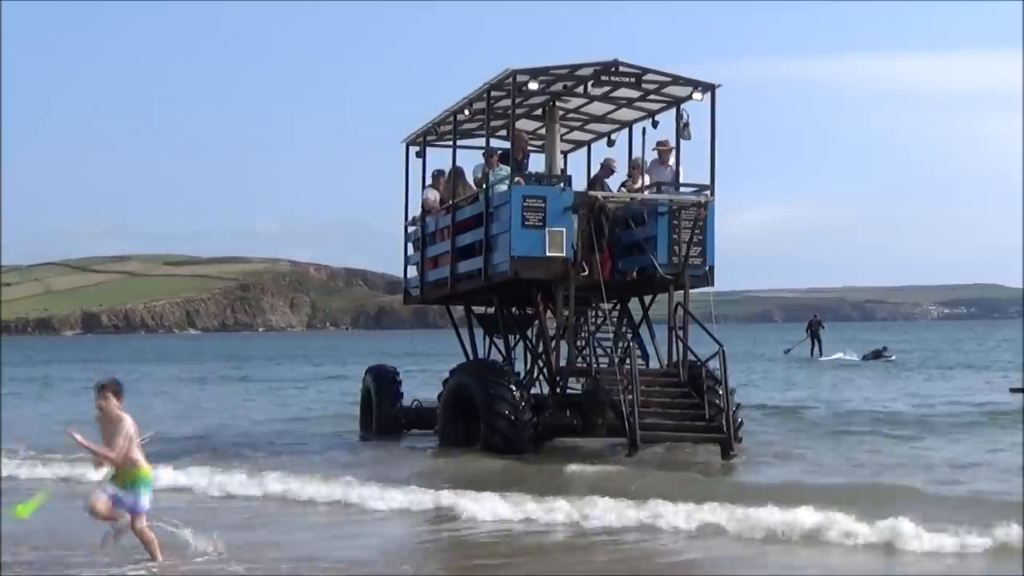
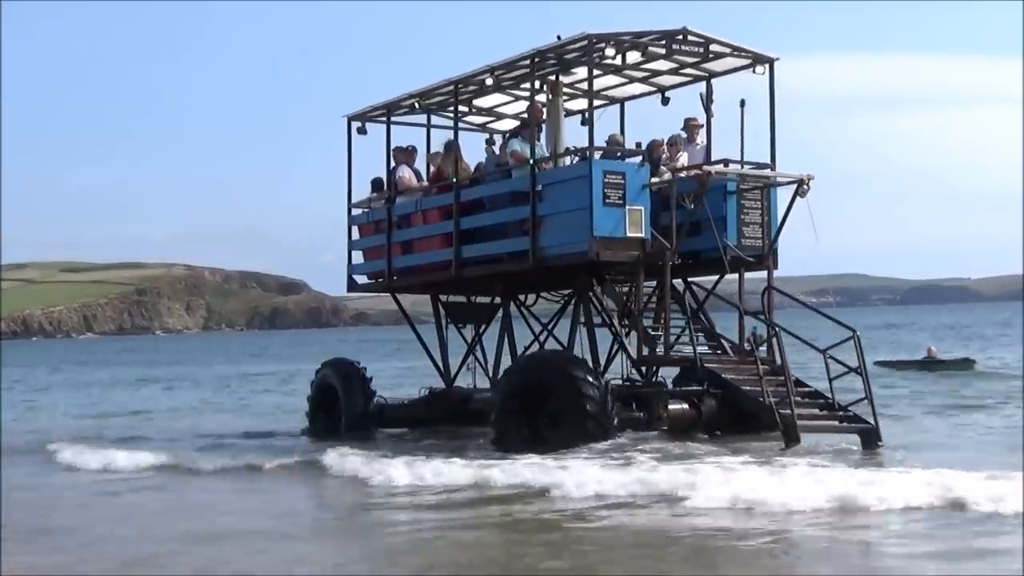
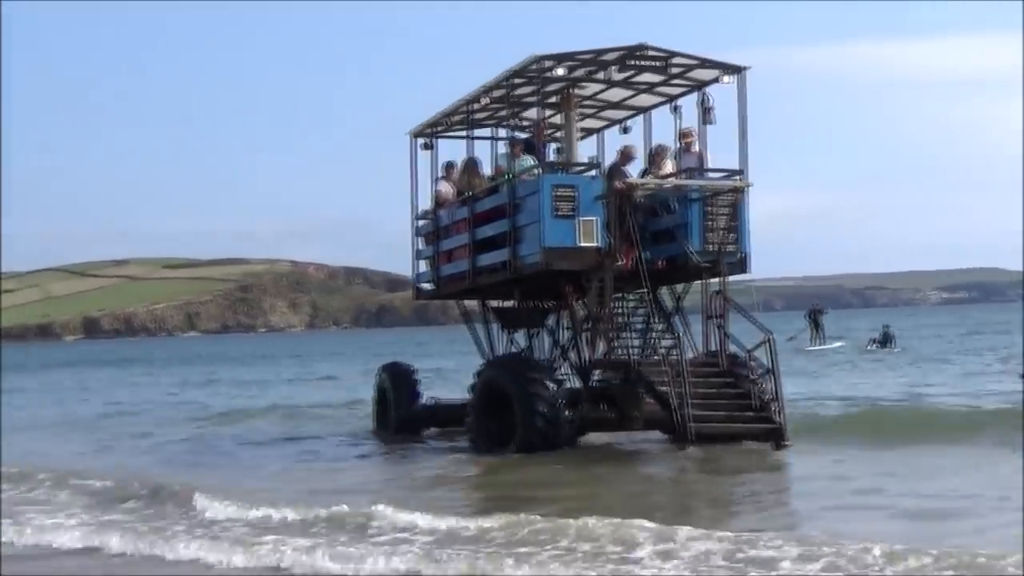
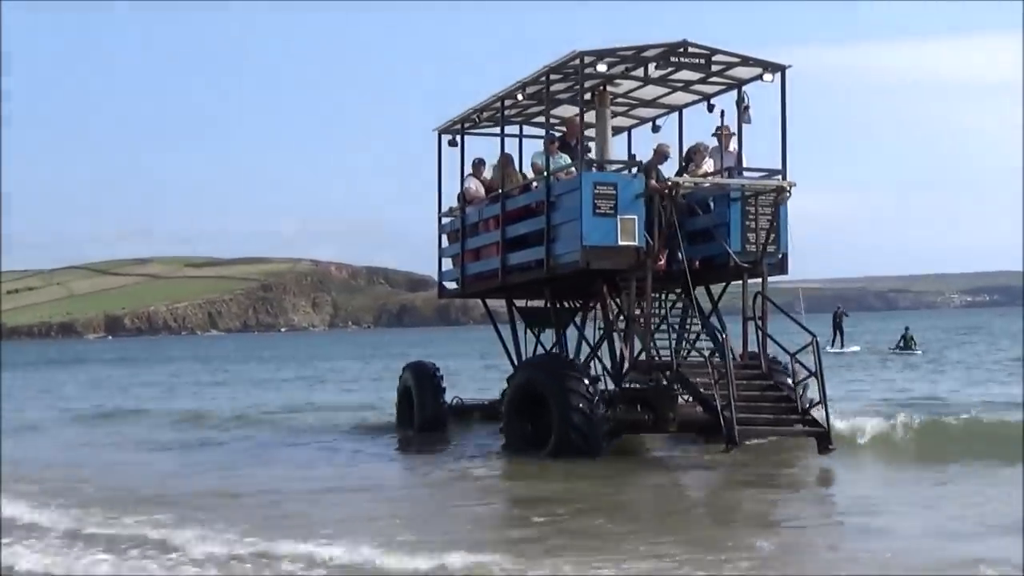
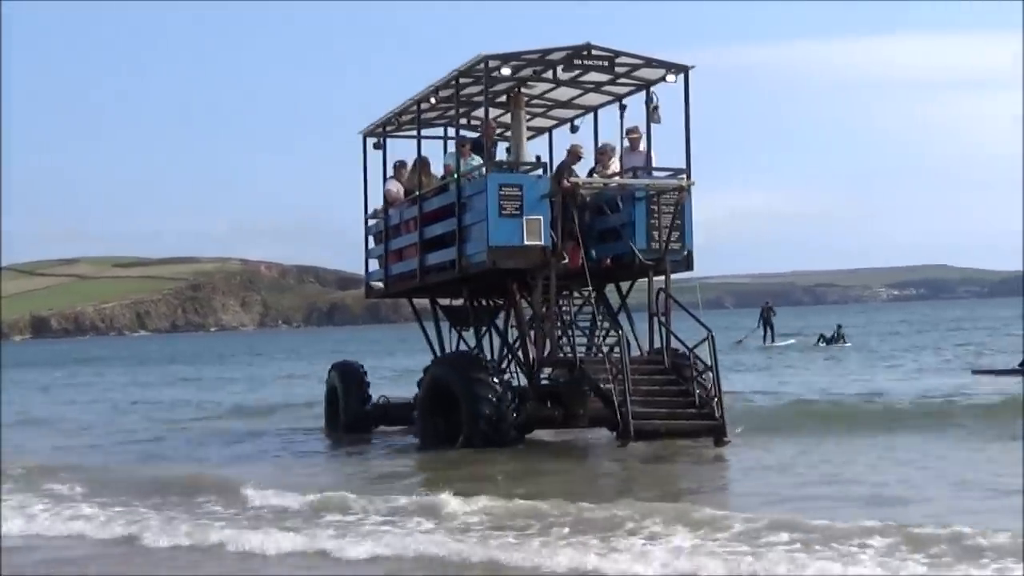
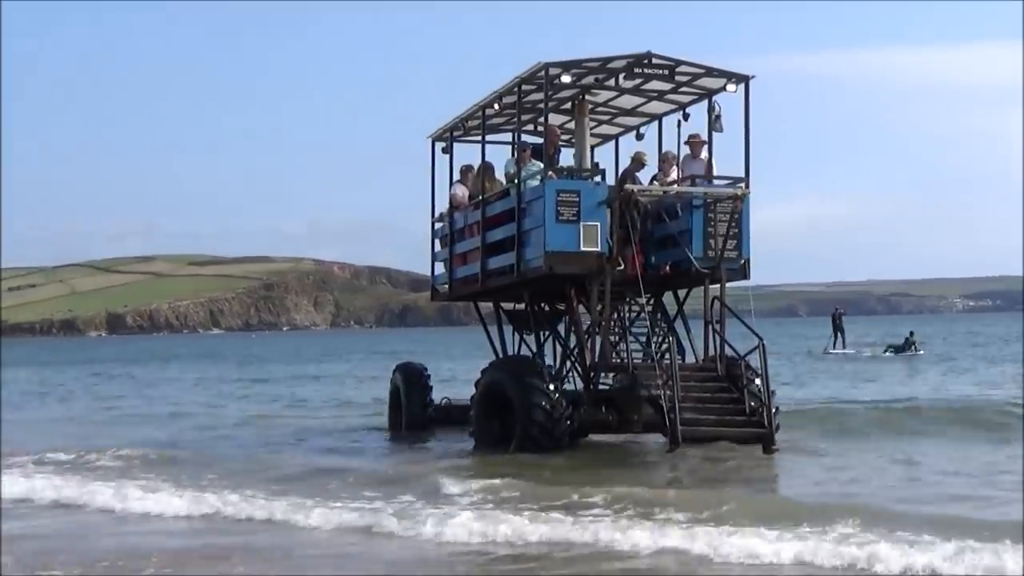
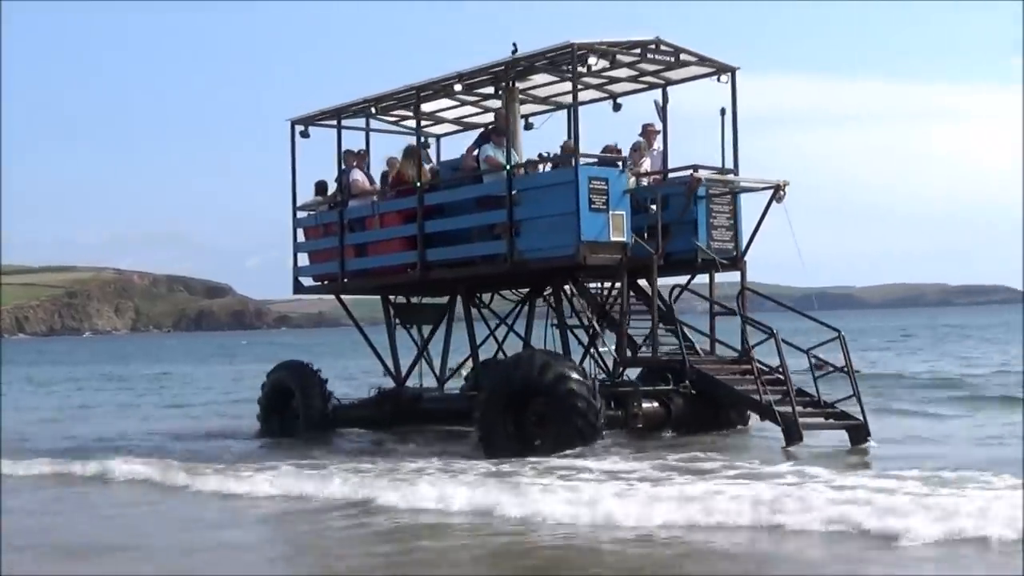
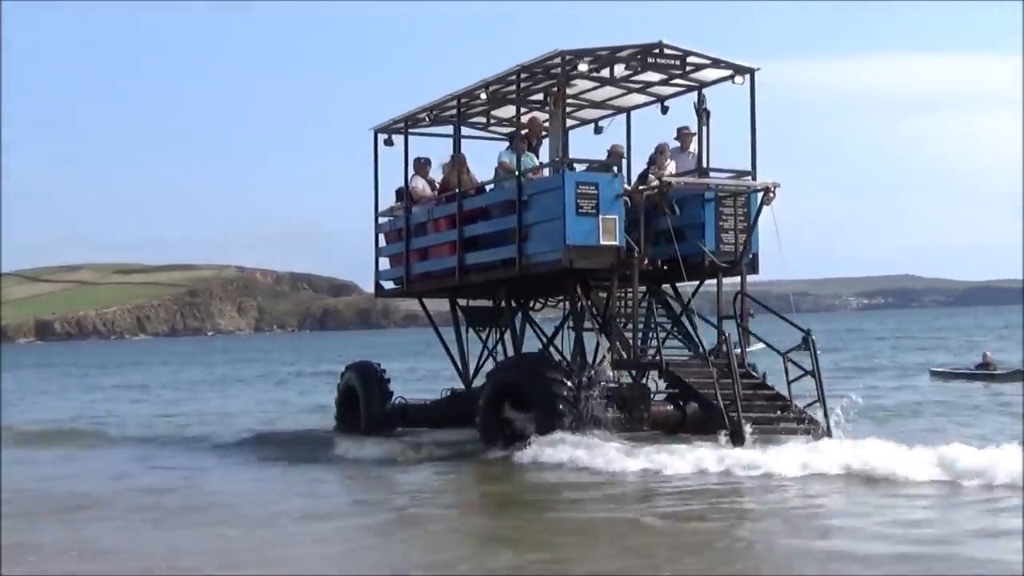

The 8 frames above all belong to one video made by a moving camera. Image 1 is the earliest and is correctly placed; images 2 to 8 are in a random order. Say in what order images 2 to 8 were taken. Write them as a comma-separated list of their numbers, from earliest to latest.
6, 5, 3, 4, 8, 2, 7
